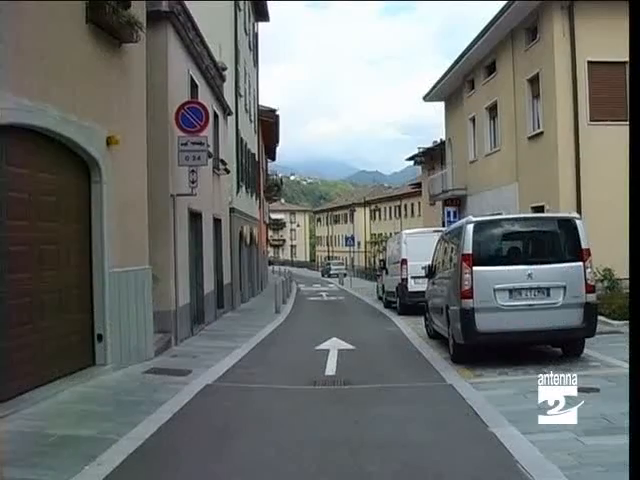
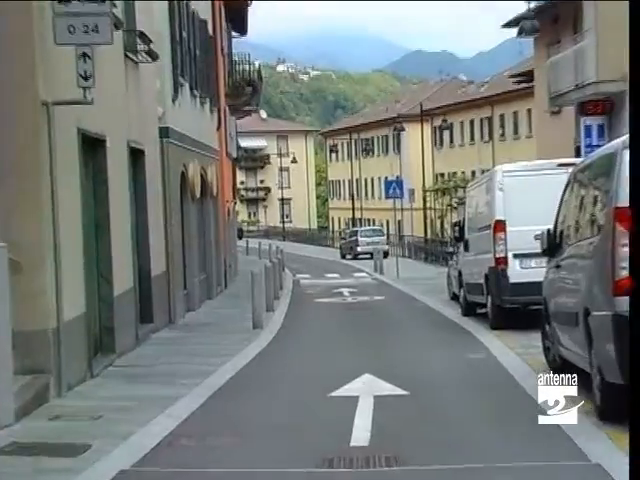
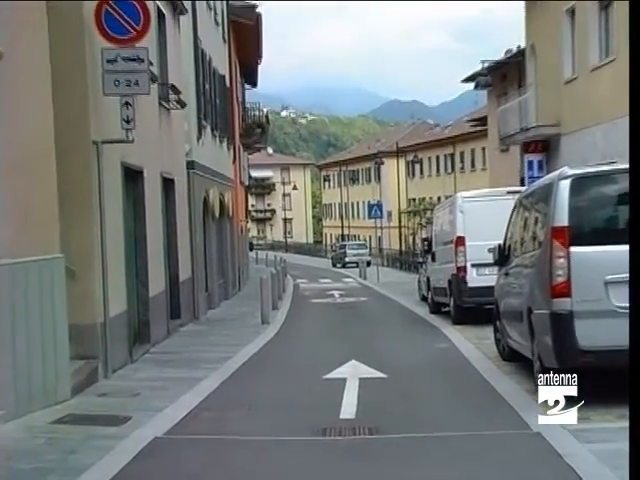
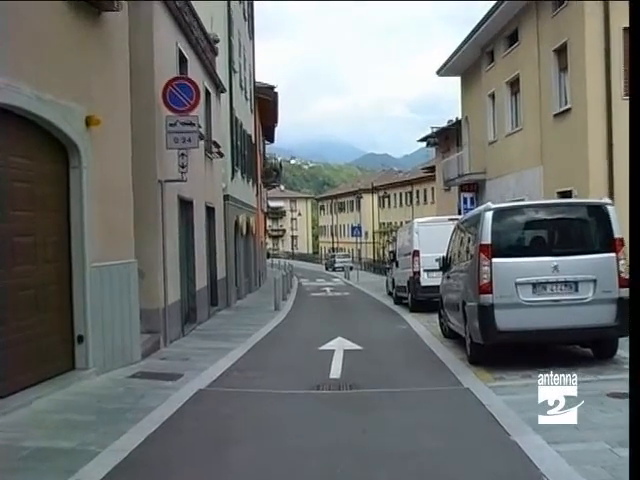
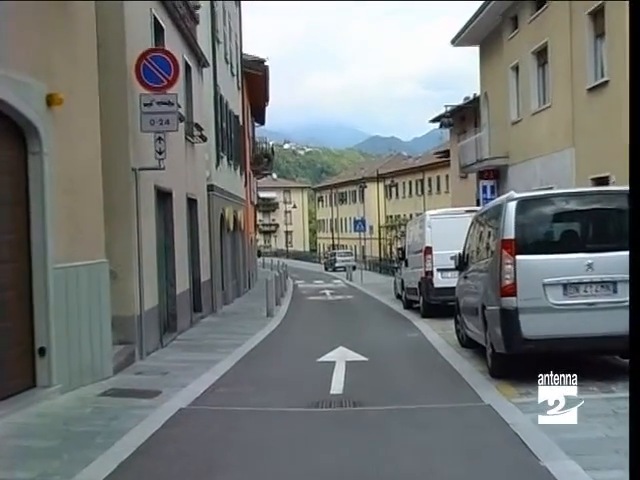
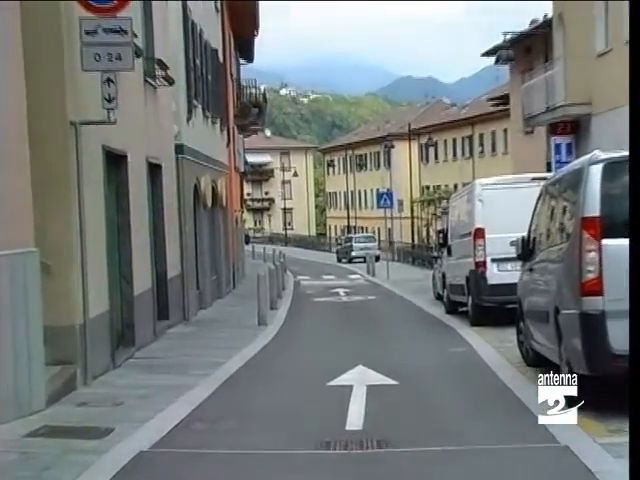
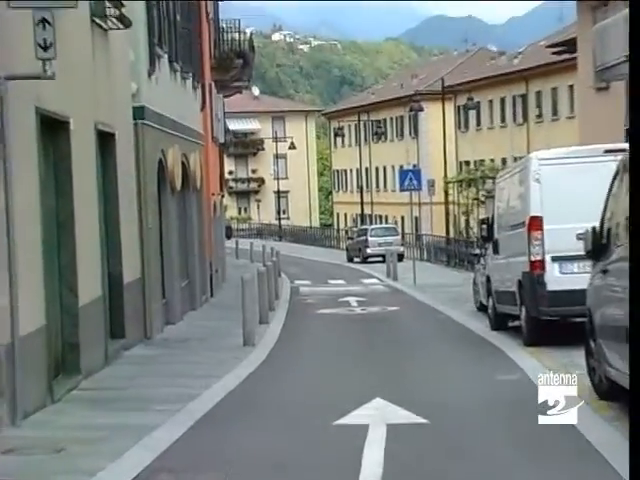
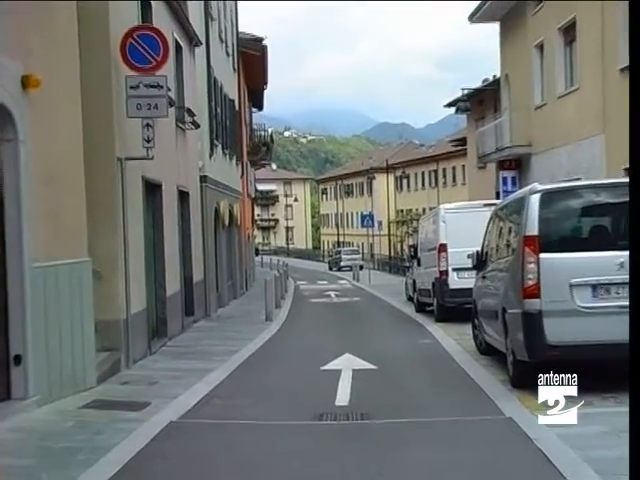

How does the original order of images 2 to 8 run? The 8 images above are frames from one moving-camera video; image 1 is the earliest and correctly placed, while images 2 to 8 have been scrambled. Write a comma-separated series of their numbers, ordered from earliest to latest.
4, 5, 8, 3, 6, 2, 7
